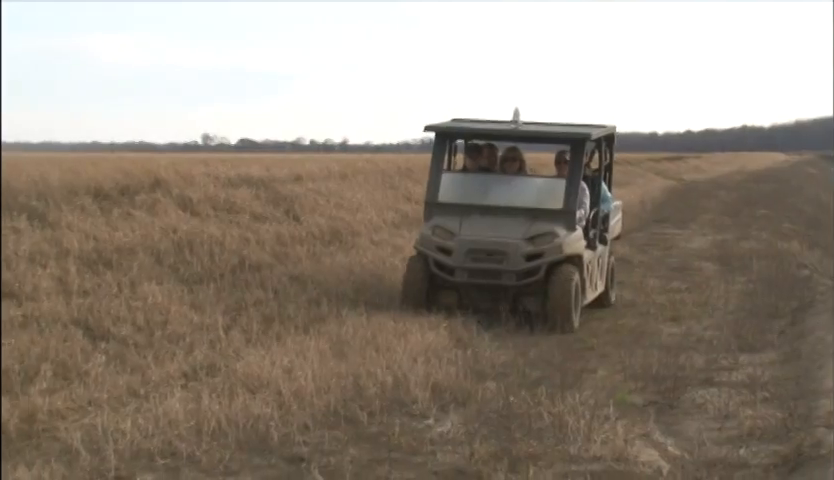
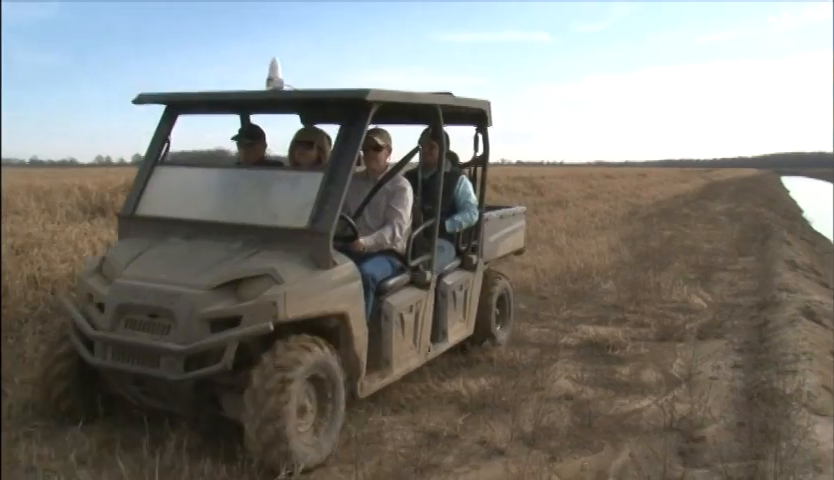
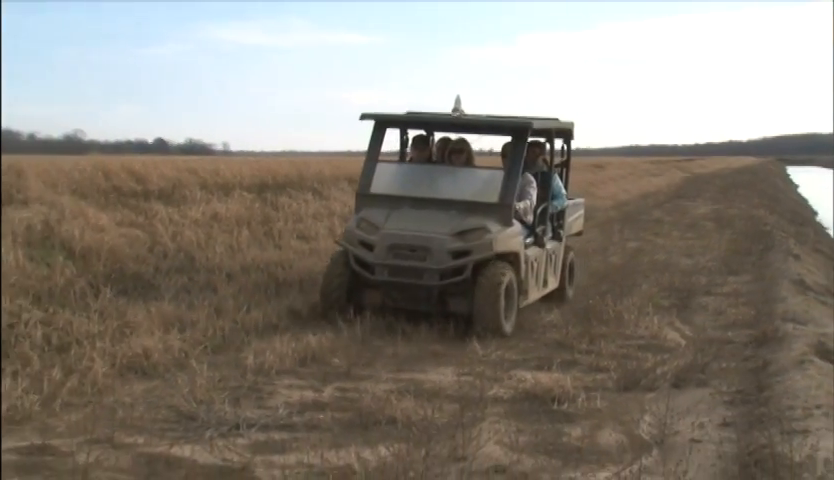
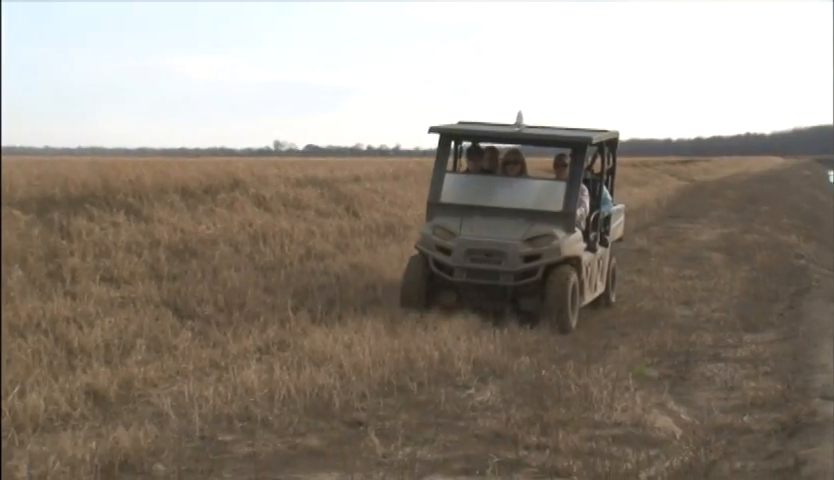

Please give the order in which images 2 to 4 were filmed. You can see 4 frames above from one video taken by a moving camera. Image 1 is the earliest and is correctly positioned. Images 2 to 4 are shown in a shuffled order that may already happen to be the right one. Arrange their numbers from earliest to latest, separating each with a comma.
4, 3, 2
